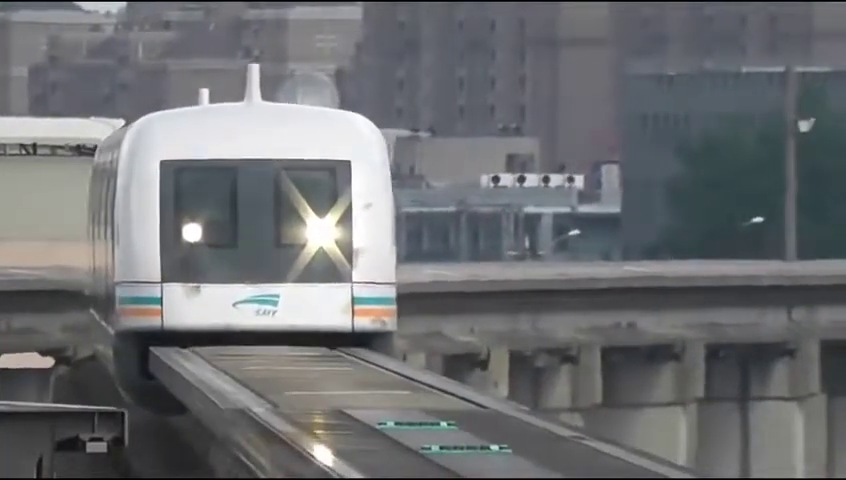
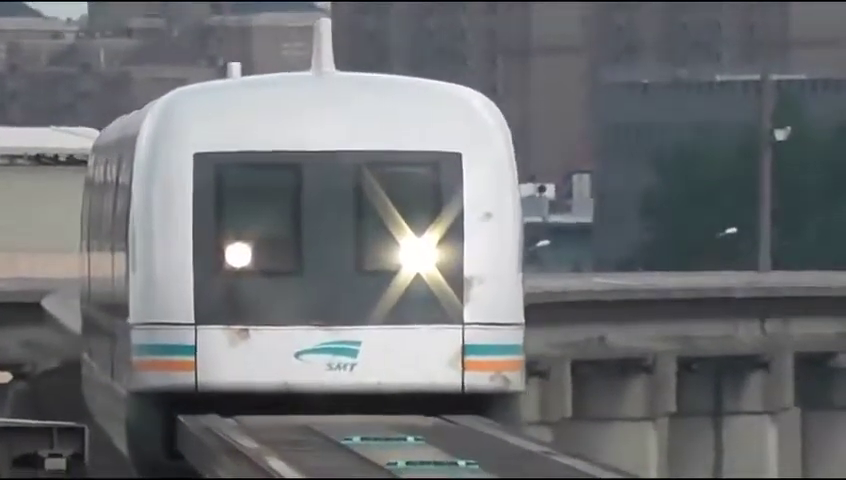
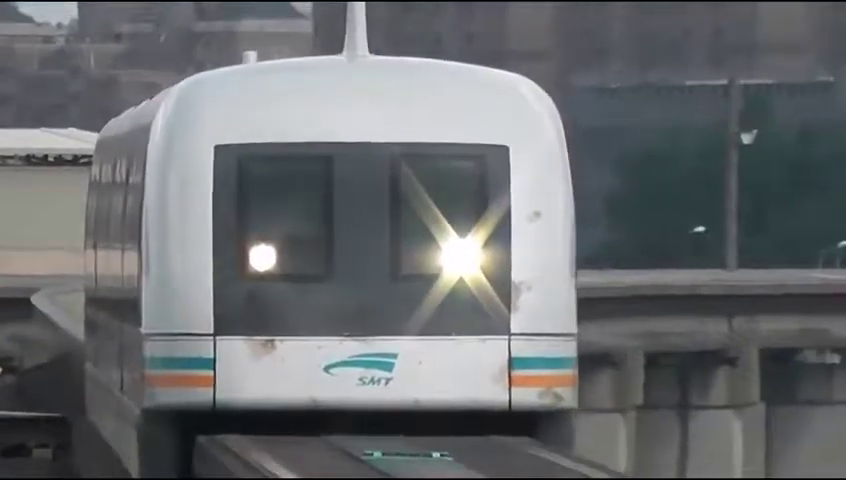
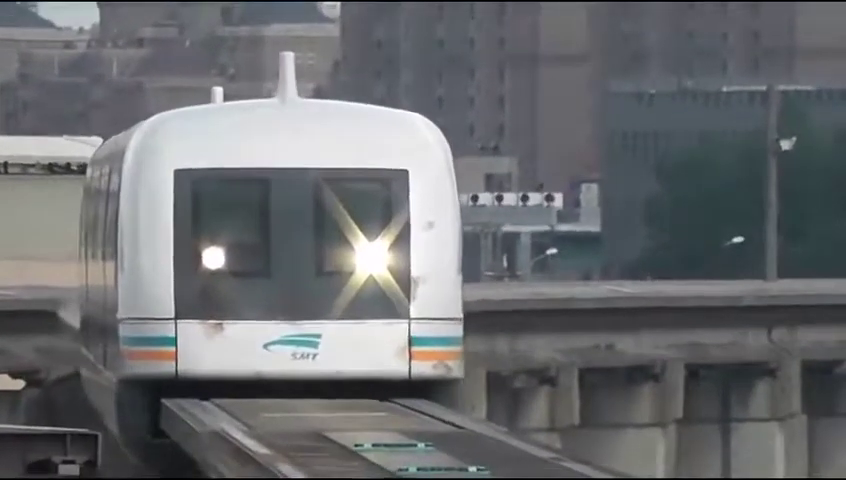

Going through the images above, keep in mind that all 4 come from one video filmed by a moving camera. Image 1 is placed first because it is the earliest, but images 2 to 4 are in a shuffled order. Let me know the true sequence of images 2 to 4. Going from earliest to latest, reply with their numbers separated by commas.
4, 2, 3
